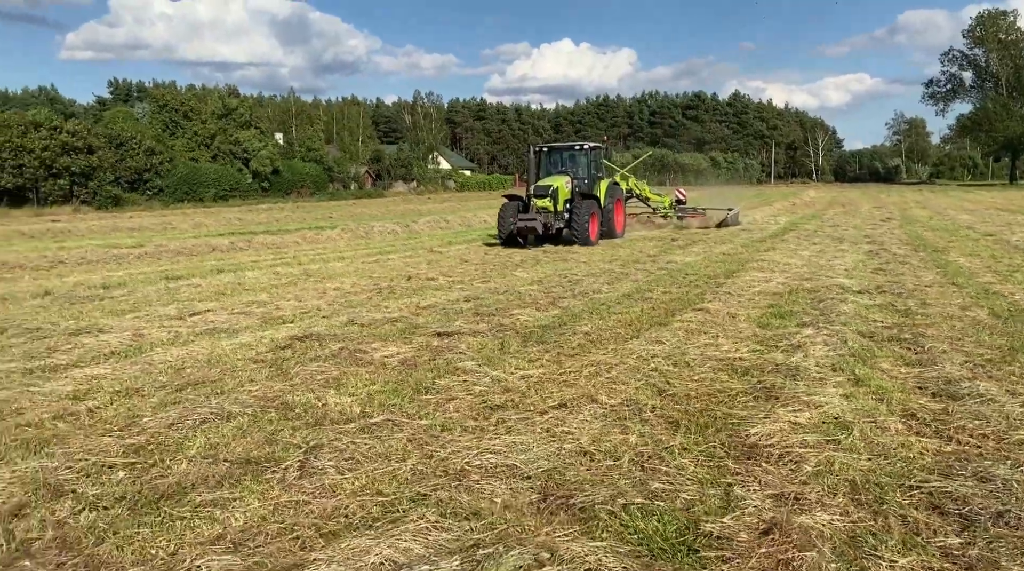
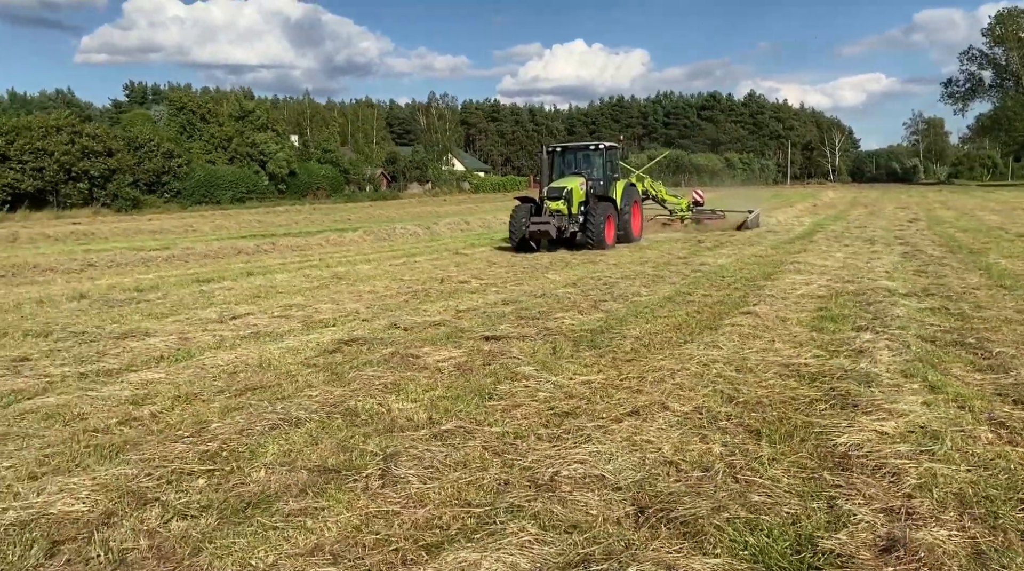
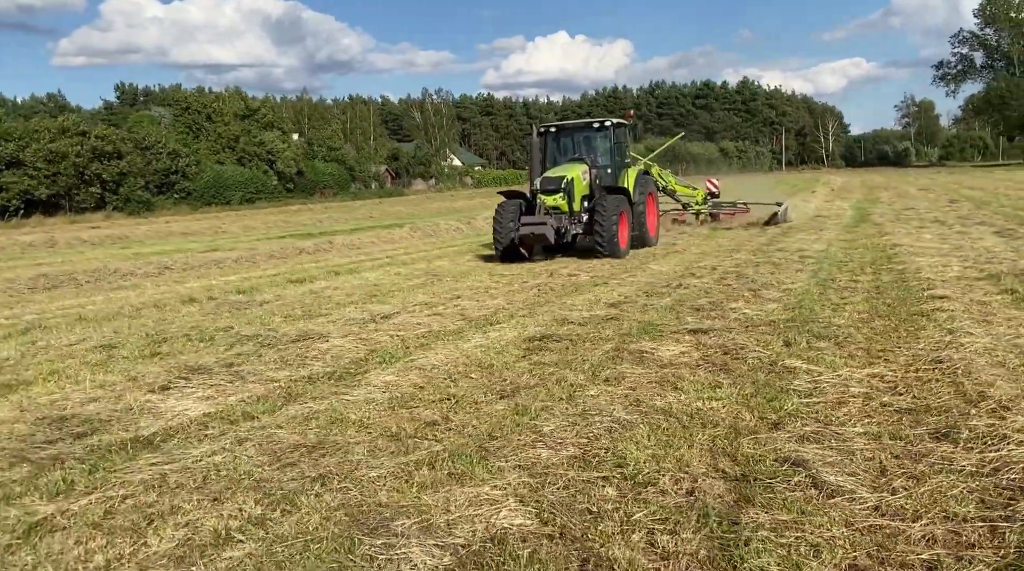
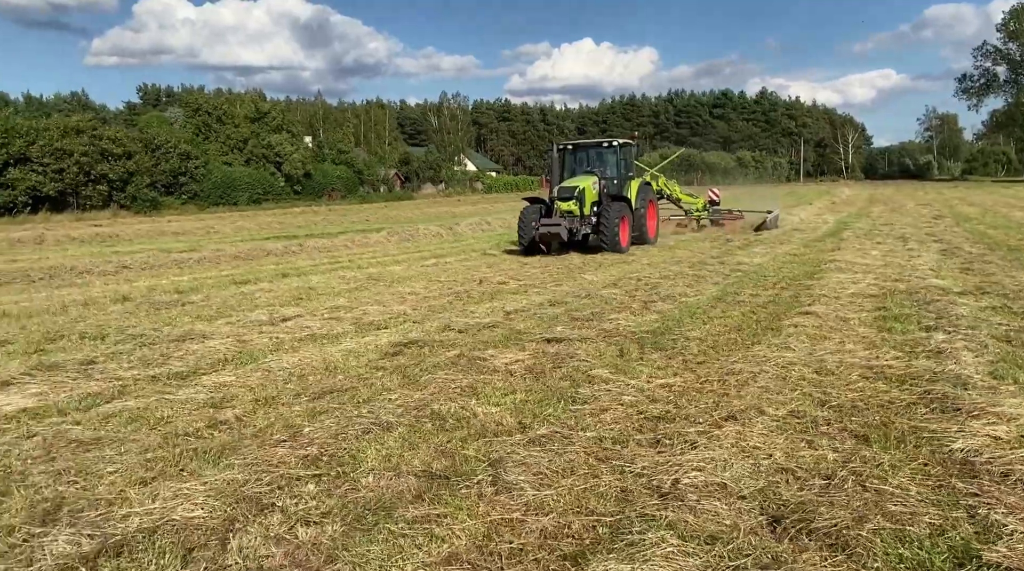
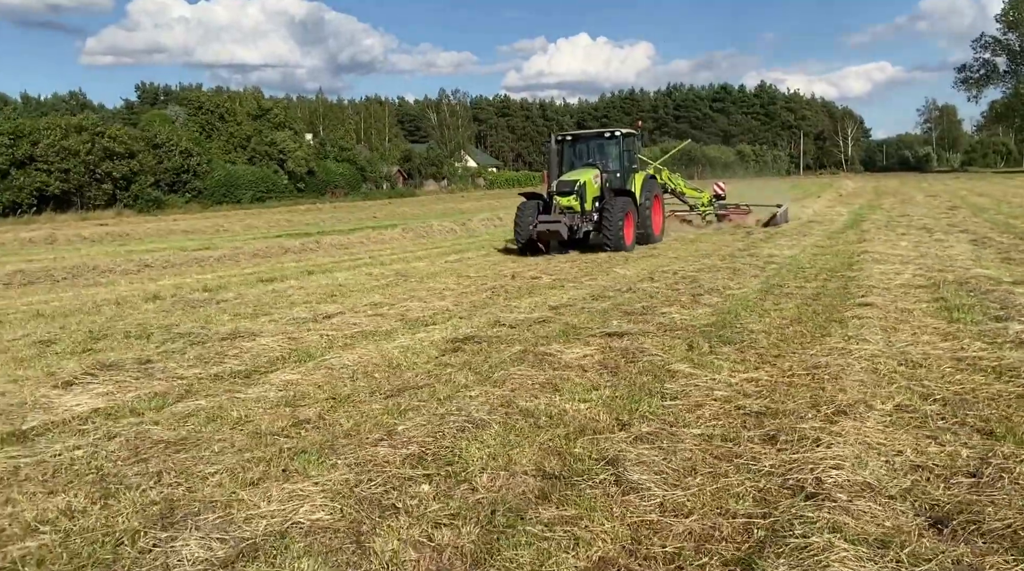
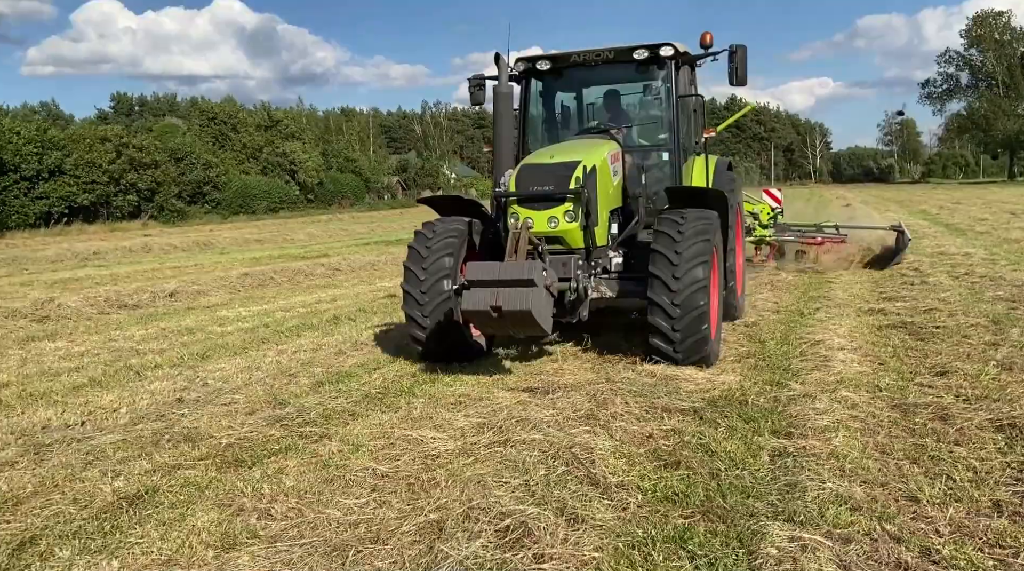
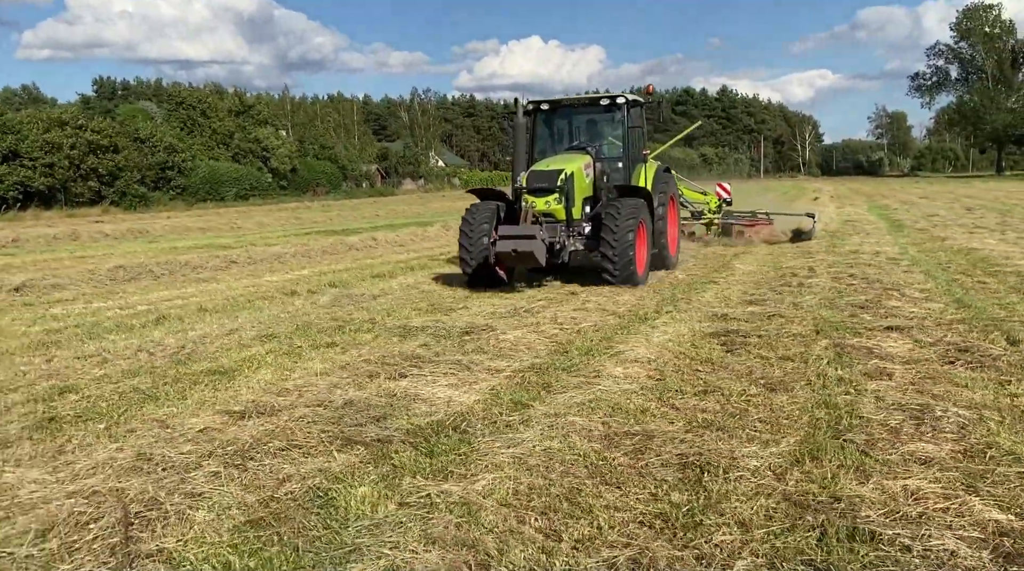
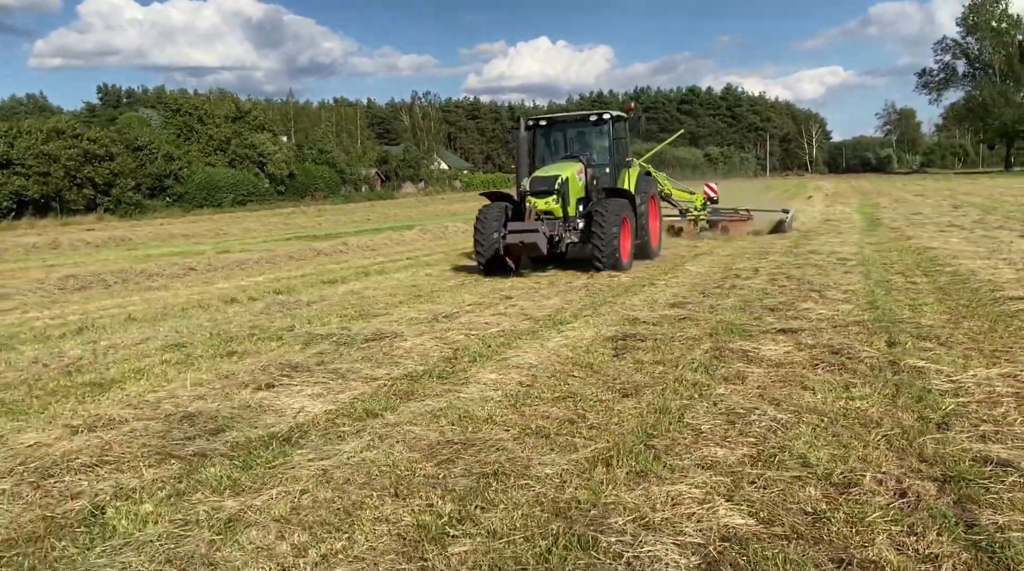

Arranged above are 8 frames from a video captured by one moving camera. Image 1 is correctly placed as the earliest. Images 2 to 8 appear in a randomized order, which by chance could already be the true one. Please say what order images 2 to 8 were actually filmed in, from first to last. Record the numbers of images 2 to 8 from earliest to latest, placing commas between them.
2, 4, 5, 3, 8, 7, 6
